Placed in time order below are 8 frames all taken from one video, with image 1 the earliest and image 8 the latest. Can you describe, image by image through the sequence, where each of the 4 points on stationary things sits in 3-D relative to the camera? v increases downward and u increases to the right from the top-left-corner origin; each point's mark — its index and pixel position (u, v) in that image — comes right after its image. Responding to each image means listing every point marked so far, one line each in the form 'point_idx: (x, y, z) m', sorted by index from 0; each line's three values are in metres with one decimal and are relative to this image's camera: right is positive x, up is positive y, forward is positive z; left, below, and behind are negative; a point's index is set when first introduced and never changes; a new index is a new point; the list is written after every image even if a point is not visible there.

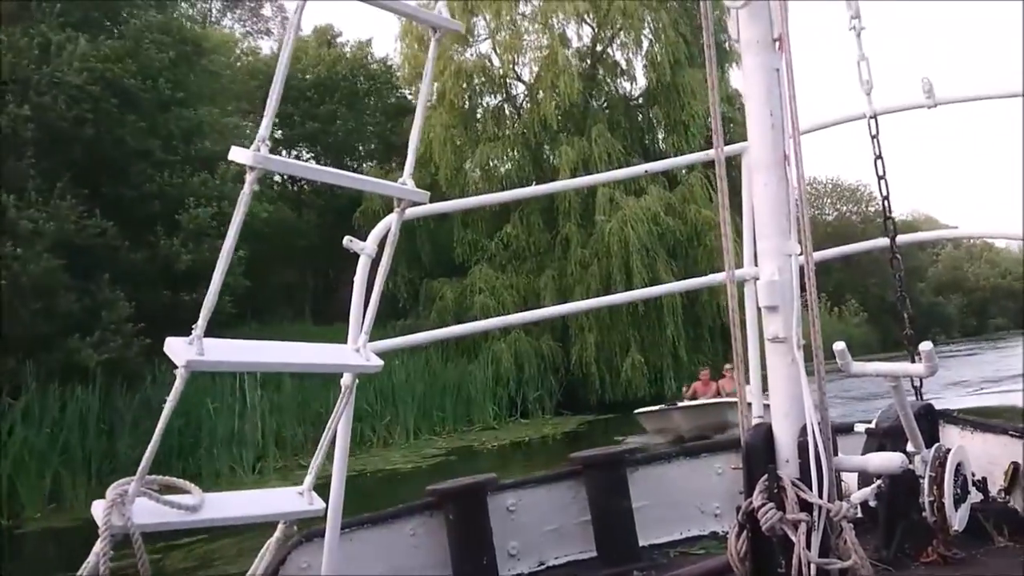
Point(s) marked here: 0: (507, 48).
0: (0.0, +3.6, +14.6) m
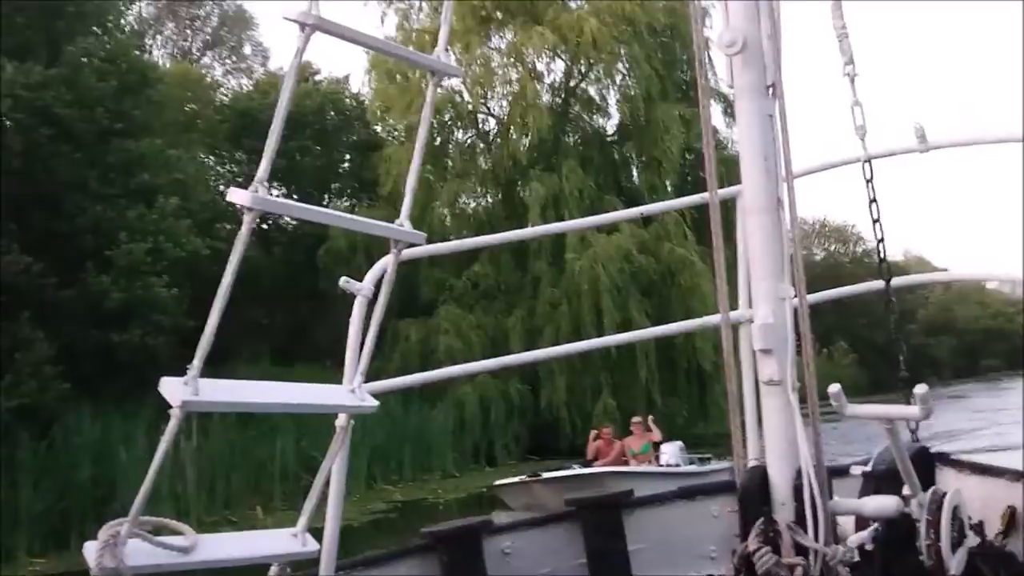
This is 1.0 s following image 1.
0: (-0.5, +3.0, +14.2) m
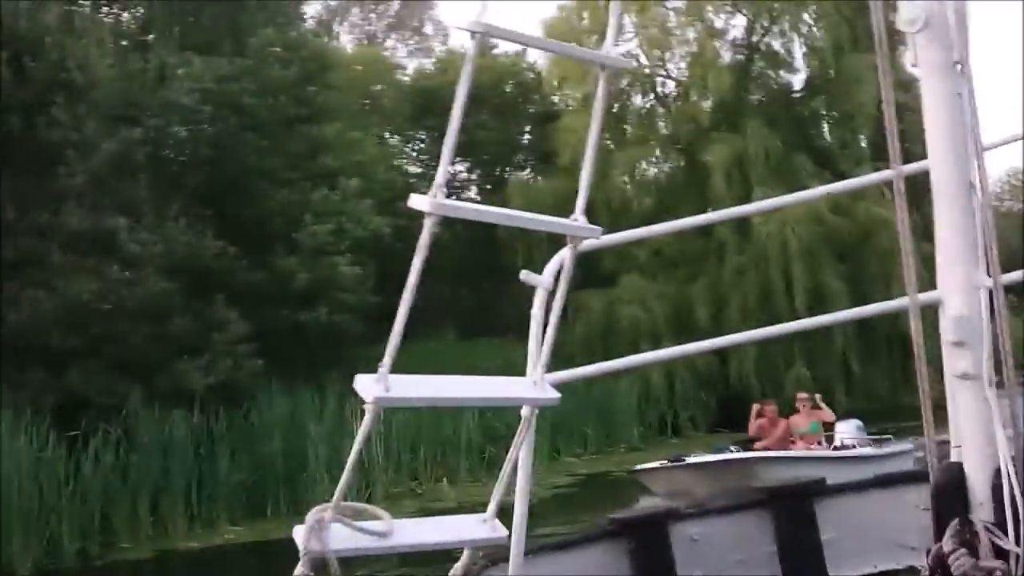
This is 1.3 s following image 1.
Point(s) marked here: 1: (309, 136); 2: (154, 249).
0: (+2.0, +3.4, +13.7) m
1: (-2.5, +1.9, +11.7) m
2: (-3.5, +0.4, +9.2) m
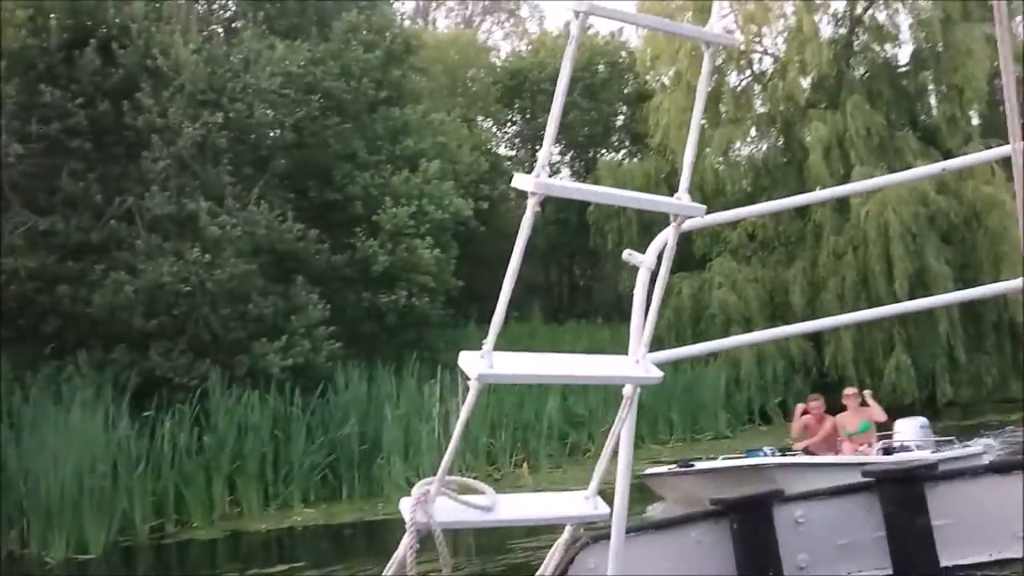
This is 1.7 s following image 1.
0: (+3.2, +3.6, +13.3) m
1: (-1.4, +2.1, +11.7) m
2: (-2.8, +0.5, +9.3) m
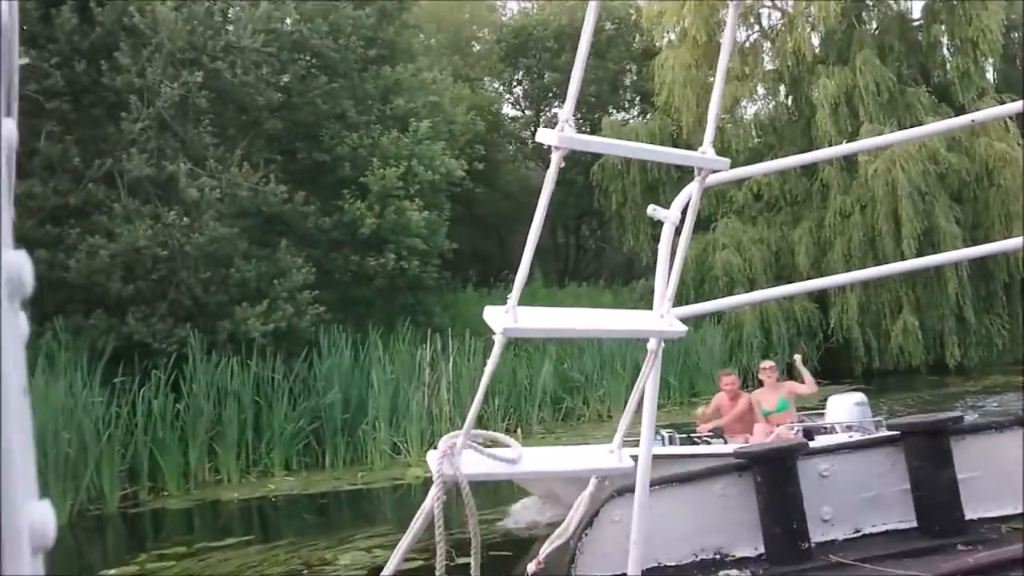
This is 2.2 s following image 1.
0: (+3.2, +4.2, +12.9) m
1: (-1.5, +2.5, +11.5) m
2: (-2.8, +0.9, +9.2) m
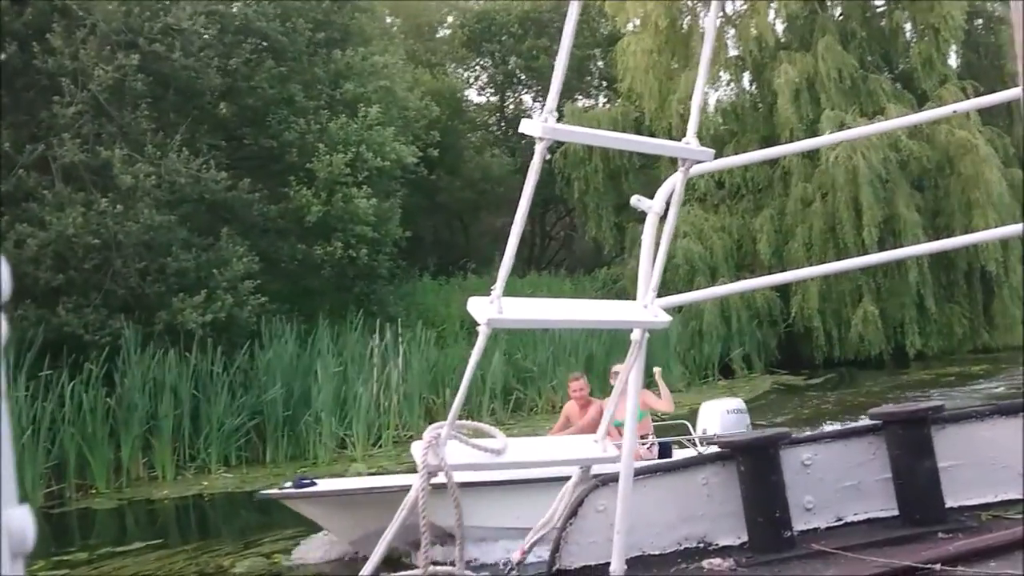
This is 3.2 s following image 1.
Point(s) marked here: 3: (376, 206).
0: (+2.7, +4.3, +12.7) m
1: (-2.0, +2.6, +11.3) m
2: (-3.3, +1.0, +8.9) m
3: (-1.4, +0.9, +10.8) m
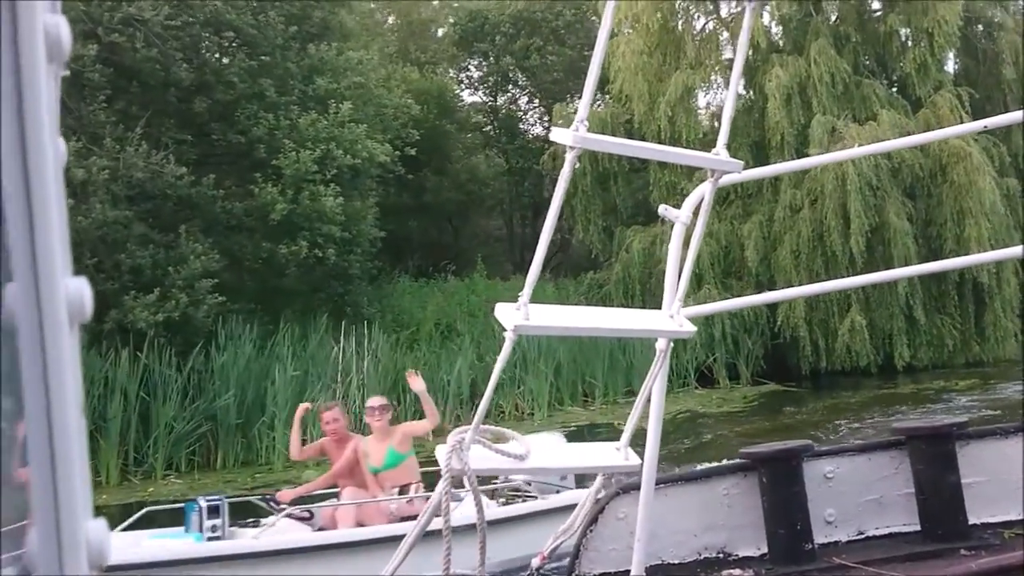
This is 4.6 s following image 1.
0: (+2.5, +4.2, +12.5) m
1: (-2.1, +2.6, +11.0) m
2: (-3.5, +1.0, +8.7) m
3: (-1.6, +0.9, +10.5) m
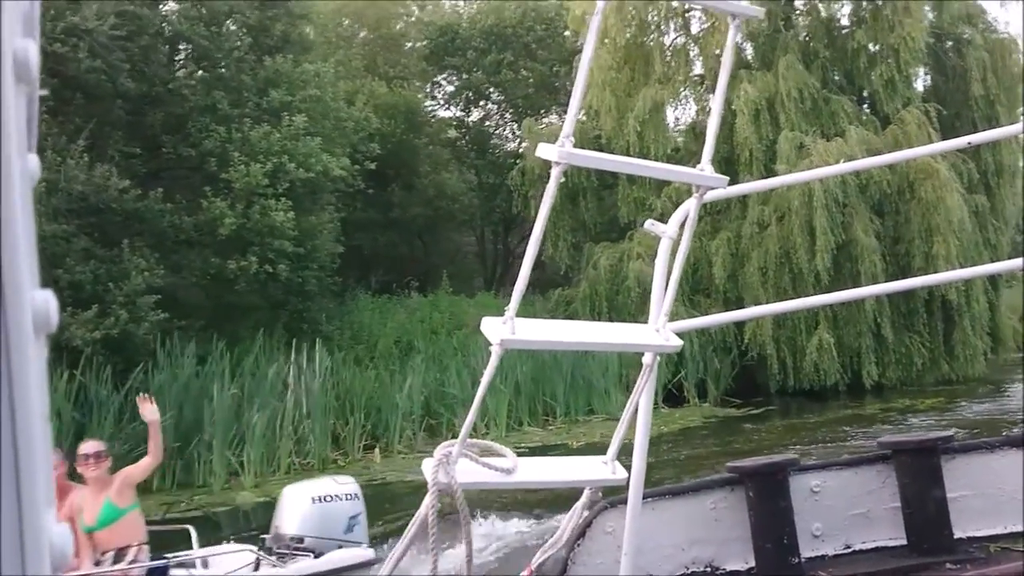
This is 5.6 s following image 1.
0: (+2.1, +4.0, +12.4) m
1: (-2.5, +2.4, +10.9) m
2: (-3.9, +0.9, +8.5) m
3: (-2.0, +0.7, +10.3) m
